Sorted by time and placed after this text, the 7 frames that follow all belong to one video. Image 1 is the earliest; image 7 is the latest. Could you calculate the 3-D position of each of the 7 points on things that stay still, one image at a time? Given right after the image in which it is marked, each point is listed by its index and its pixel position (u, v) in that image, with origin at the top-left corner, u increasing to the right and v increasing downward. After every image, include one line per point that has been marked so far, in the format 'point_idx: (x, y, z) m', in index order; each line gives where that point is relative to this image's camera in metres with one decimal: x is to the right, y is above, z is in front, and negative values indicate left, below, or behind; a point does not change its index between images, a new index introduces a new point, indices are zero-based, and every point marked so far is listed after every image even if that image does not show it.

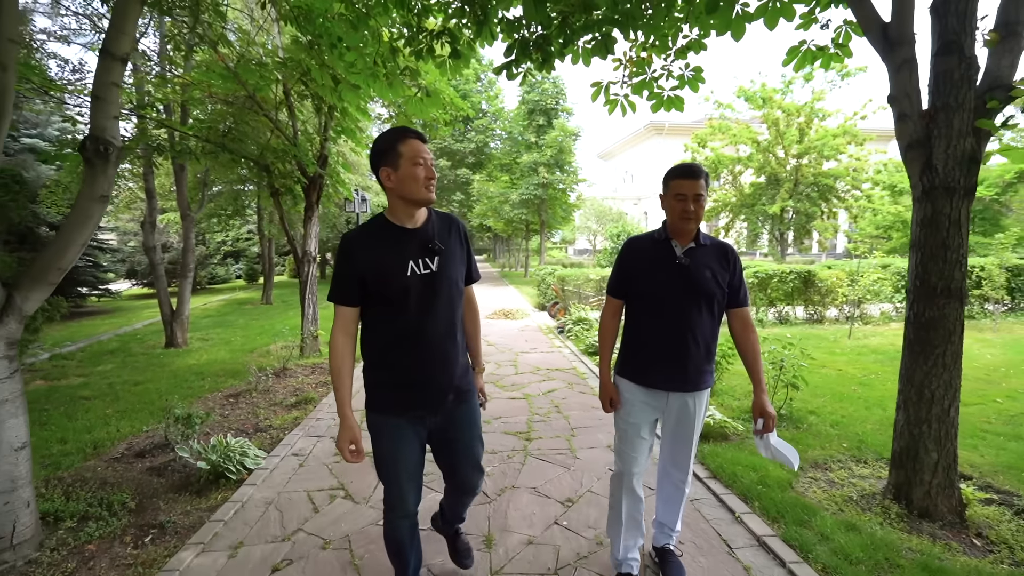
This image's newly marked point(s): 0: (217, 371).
0: (-3.8, -1.1, +6.6) m
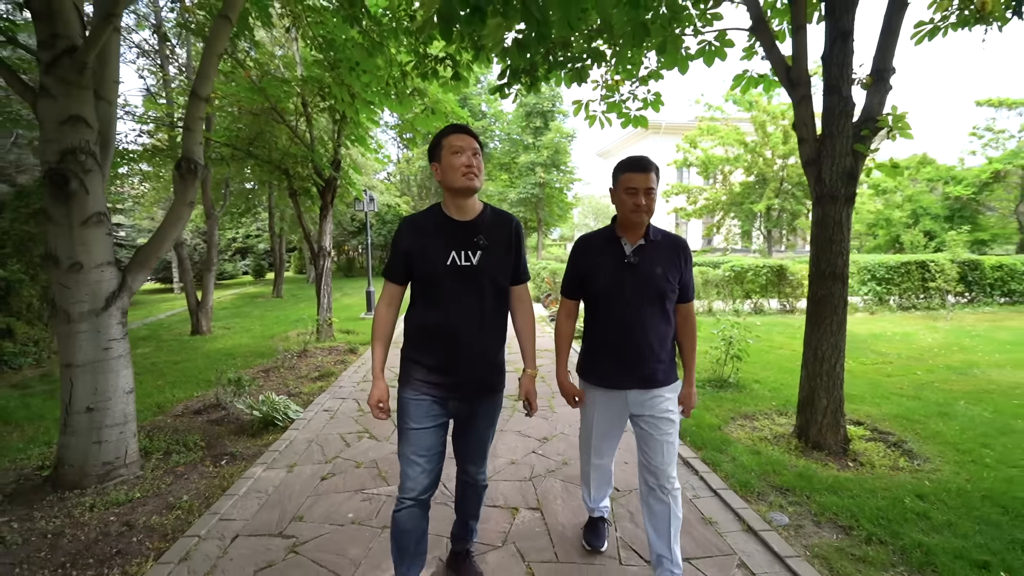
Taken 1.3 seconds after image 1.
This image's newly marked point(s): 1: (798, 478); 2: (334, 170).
0: (-3.9, -0.9, +7.4) m
1: (+1.7, -1.2, +3.1) m
2: (-3.0, +2.0, +8.6) m
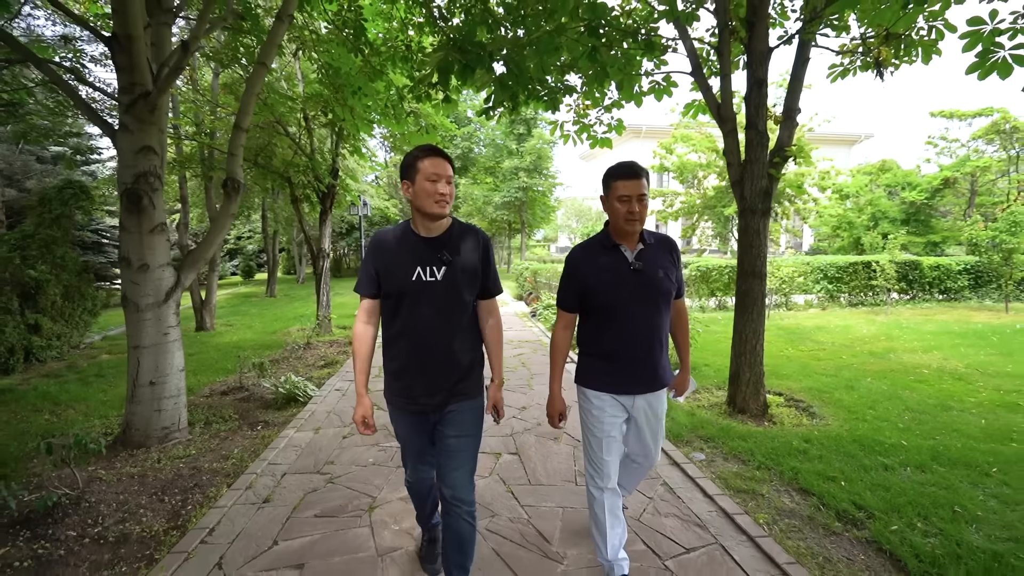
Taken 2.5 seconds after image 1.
0: (-4.1, -0.9, +8.1) m
1: (+1.6, -1.1, +3.9) m
2: (-3.3, +2.0, +9.4) m
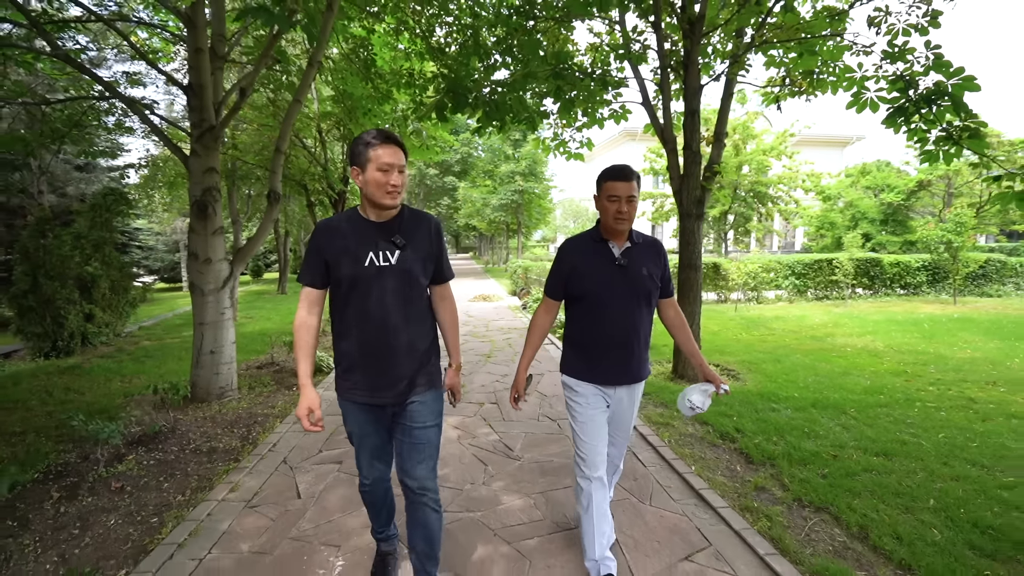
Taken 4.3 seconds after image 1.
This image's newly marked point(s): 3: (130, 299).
0: (-4.3, -0.8, +9.2) m
1: (+1.4, -1.0, +5.0) m
2: (-3.5, +2.1, +10.4) m
3: (-7.1, -0.2, +9.4) m
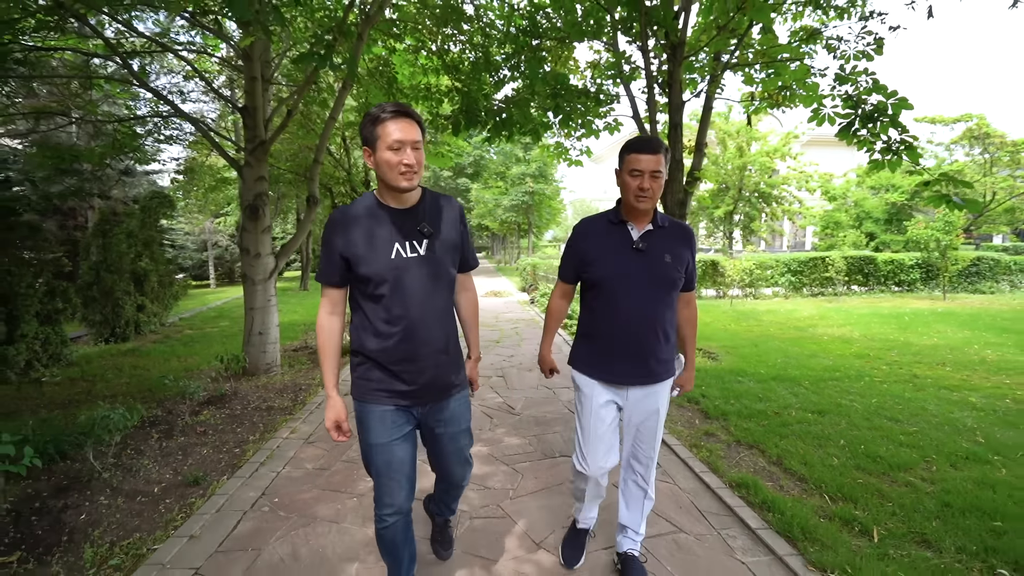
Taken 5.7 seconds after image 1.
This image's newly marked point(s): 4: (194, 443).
0: (-4.1, -0.7, +10.1) m
1: (+1.5, -0.9, +5.8) m
2: (-3.3, +2.2, +11.3) m
3: (-6.9, -0.1, +10.4) m
4: (-2.3, -1.1, +3.7) m
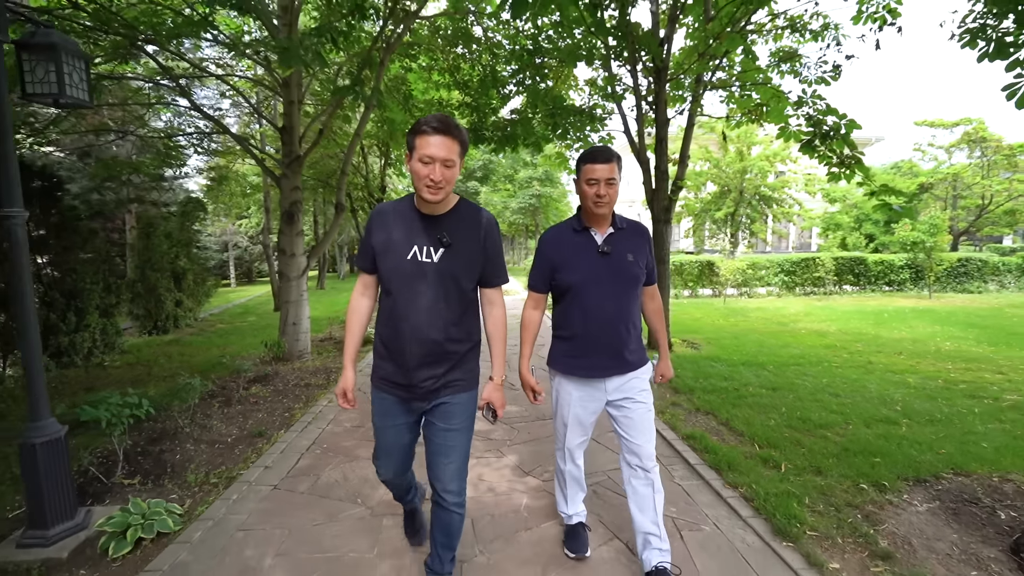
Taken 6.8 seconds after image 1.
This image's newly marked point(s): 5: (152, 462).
0: (-4.0, -0.7, +11.0) m
1: (+1.5, -0.9, +6.5) m
2: (-3.2, +2.3, +12.1) m
3: (-6.8, 0.0, +11.3) m
4: (-2.3, -1.1, +4.5) m
5: (-2.4, -1.2, +3.4) m
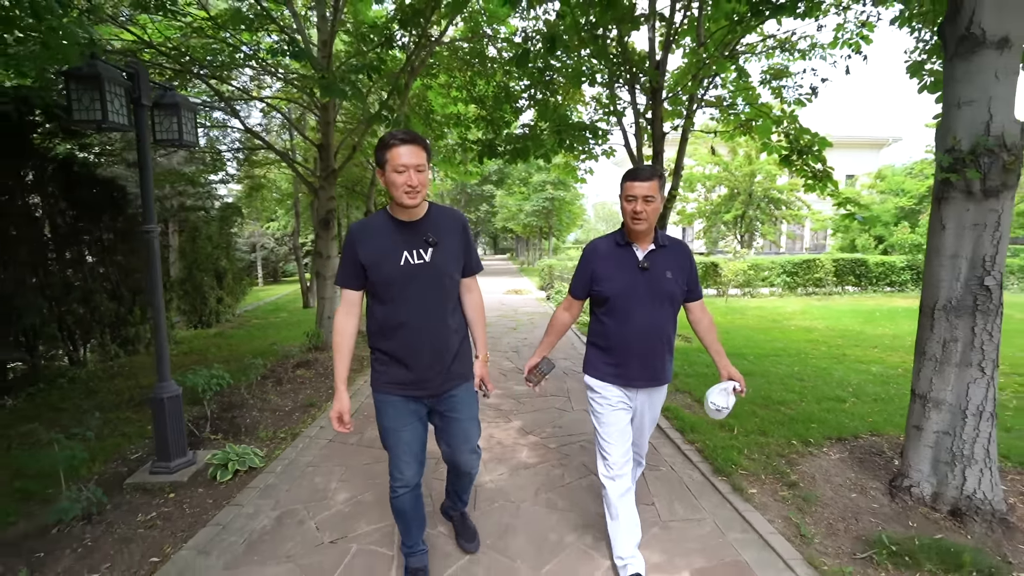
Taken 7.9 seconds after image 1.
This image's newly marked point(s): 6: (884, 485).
0: (-3.7, -0.6, +11.8) m
1: (+1.7, -0.8, +7.2) m
2: (-2.8, +2.3, +13.0) m
3: (-6.5, 0.0, +12.2) m
4: (-2.3, -1.0, +5.4) m
5: (-2.3, -1.1, +4.2) m
6: (+2.1, -1.1, +2.9) m
